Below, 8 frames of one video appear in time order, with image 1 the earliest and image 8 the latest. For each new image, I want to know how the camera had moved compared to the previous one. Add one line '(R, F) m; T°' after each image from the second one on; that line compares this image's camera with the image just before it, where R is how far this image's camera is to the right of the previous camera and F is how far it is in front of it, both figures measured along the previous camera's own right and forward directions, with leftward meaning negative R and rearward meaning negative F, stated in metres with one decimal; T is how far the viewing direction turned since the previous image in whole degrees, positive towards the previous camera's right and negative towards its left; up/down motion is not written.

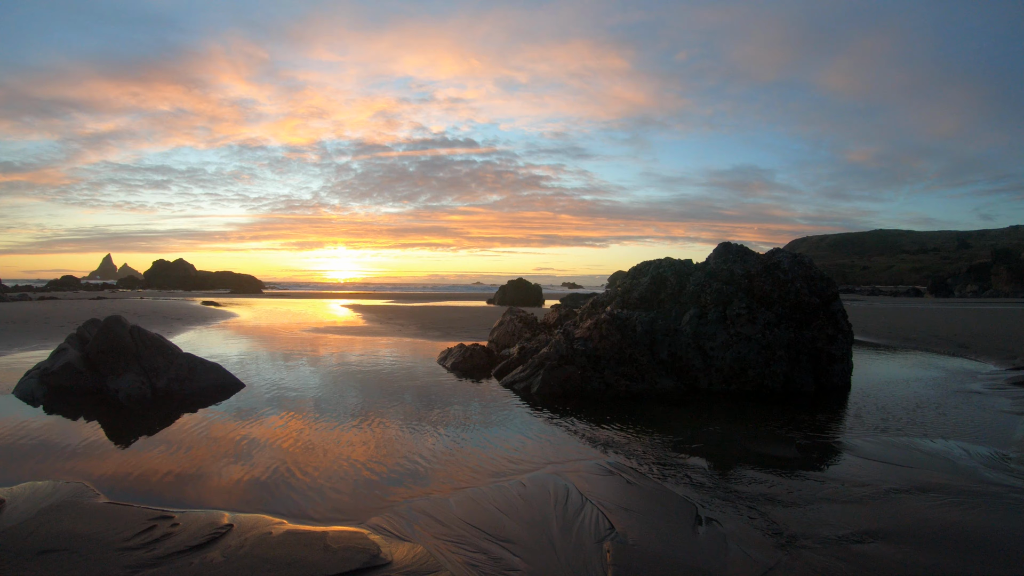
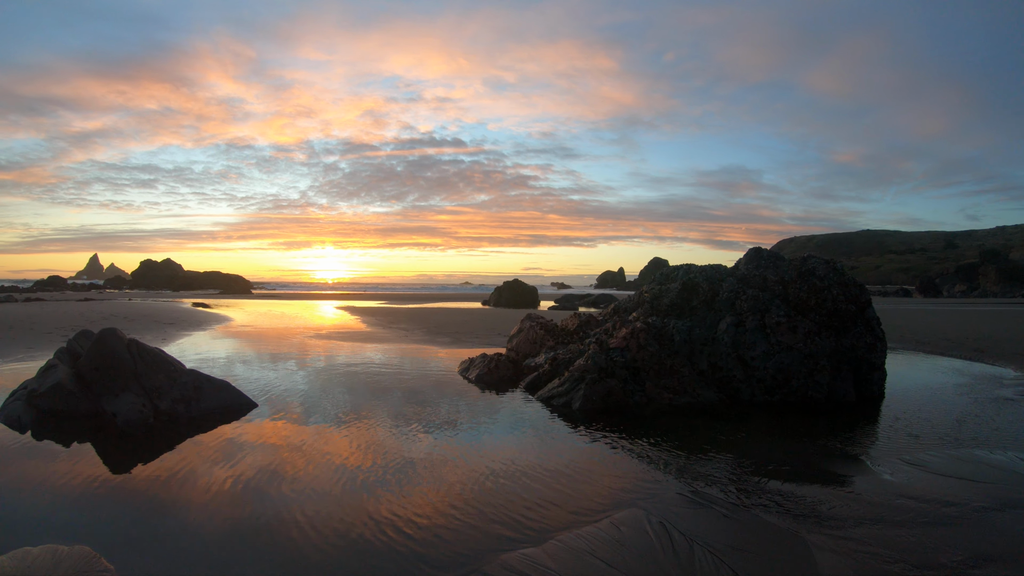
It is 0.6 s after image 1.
(-0.3, +0.3) m; +1°
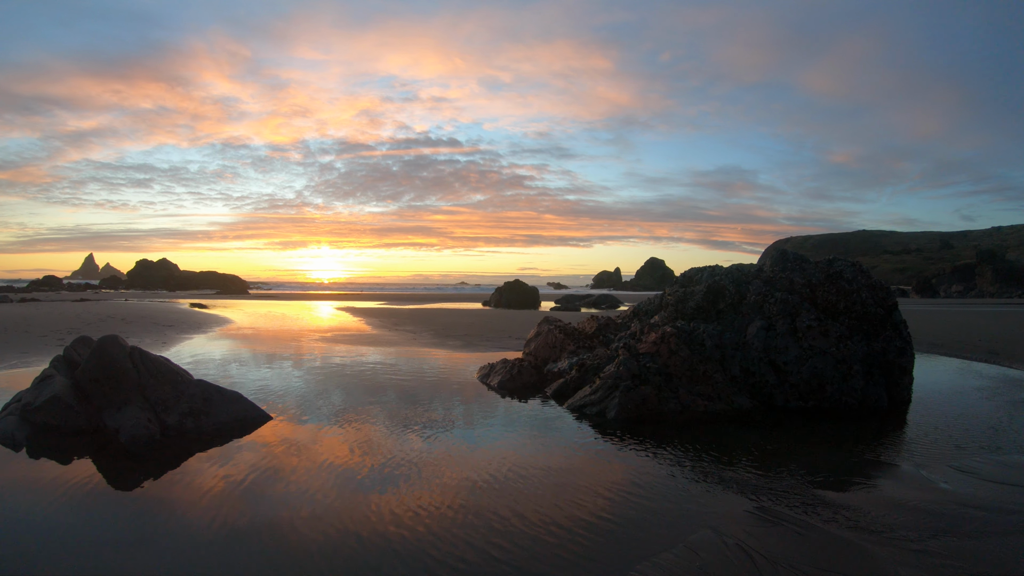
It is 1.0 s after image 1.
(-0.2, +0.2) m; 0°
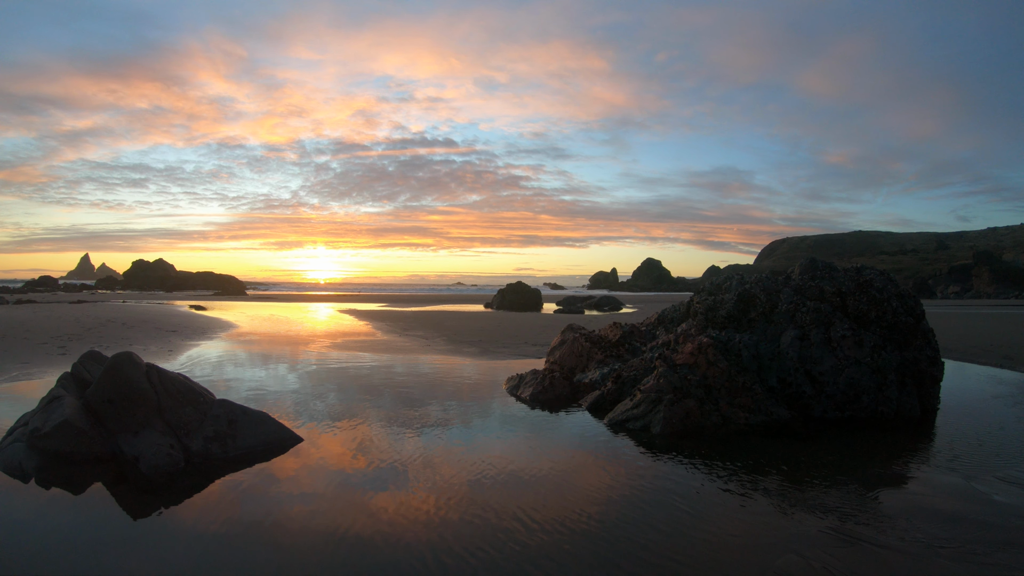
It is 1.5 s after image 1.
(-0.3, +0.1) m; 0°
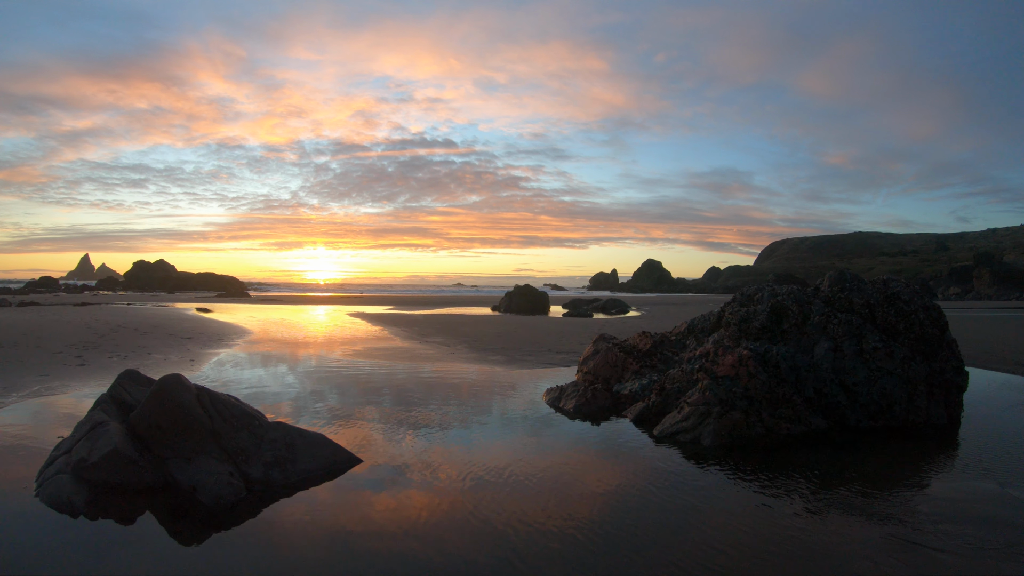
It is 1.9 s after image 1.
(-0.4, -0.1) m; 0°
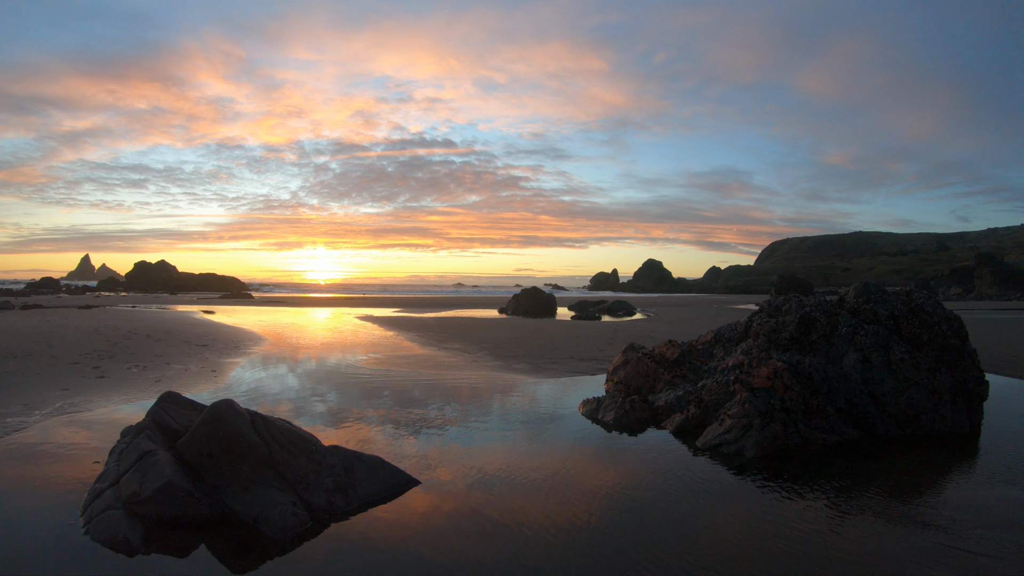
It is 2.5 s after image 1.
(-0.4, -0.2) m; 0°
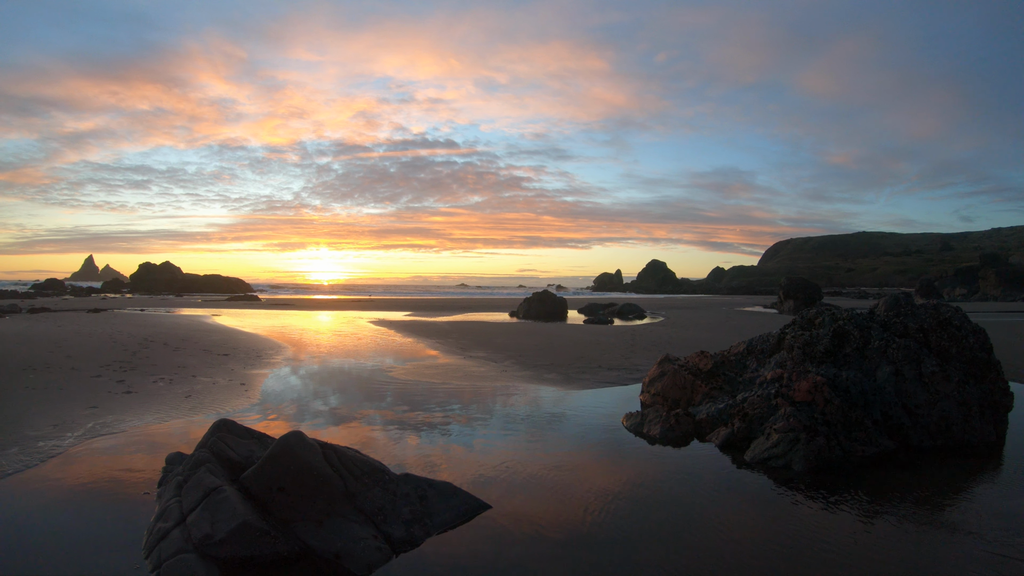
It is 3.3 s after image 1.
(-0.5, -0.2) m; 0°
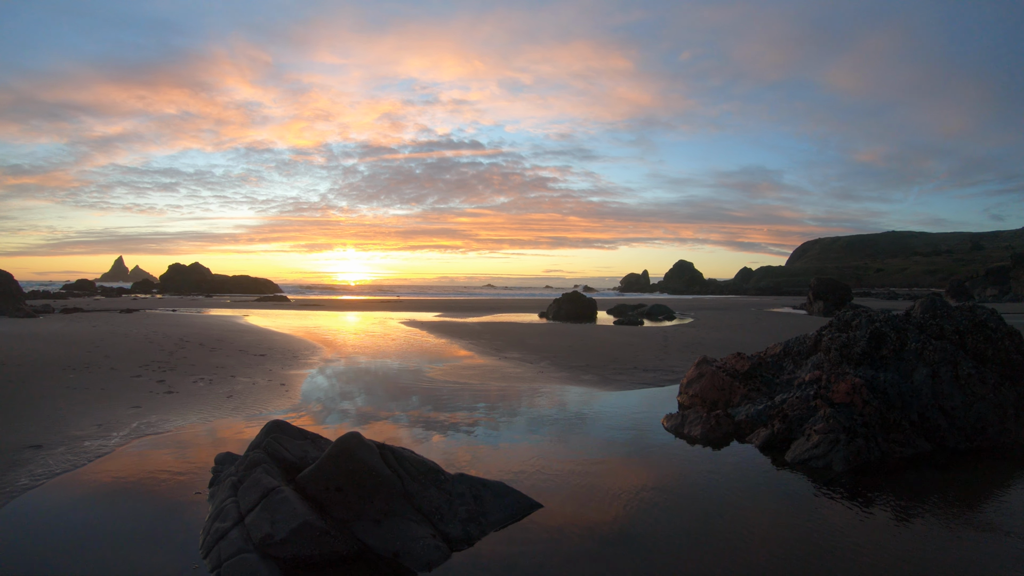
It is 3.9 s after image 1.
(-0.2, -0.3) m; -3°
